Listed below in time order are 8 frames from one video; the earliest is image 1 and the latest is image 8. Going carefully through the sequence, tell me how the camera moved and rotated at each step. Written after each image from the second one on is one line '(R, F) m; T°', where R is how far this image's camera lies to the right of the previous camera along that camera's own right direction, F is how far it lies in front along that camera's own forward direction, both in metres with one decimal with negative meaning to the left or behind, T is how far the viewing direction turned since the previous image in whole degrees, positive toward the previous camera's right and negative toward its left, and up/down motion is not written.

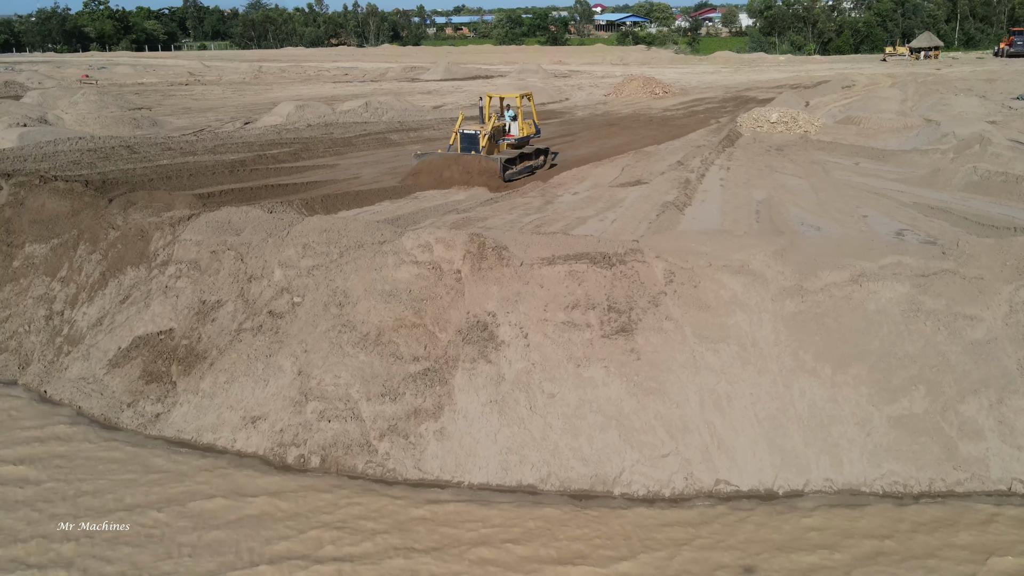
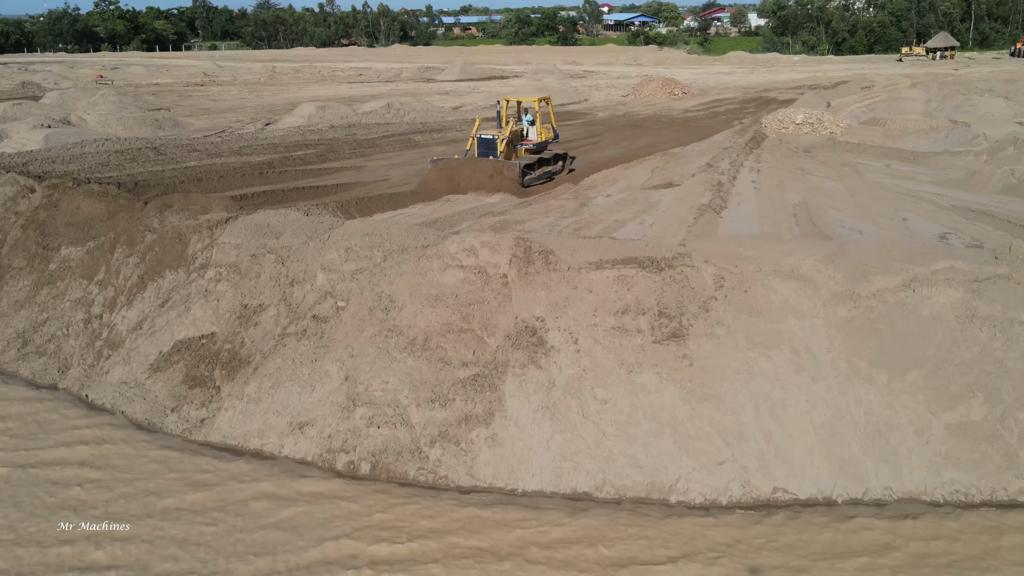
(-0.3, +0.1) m; 0°
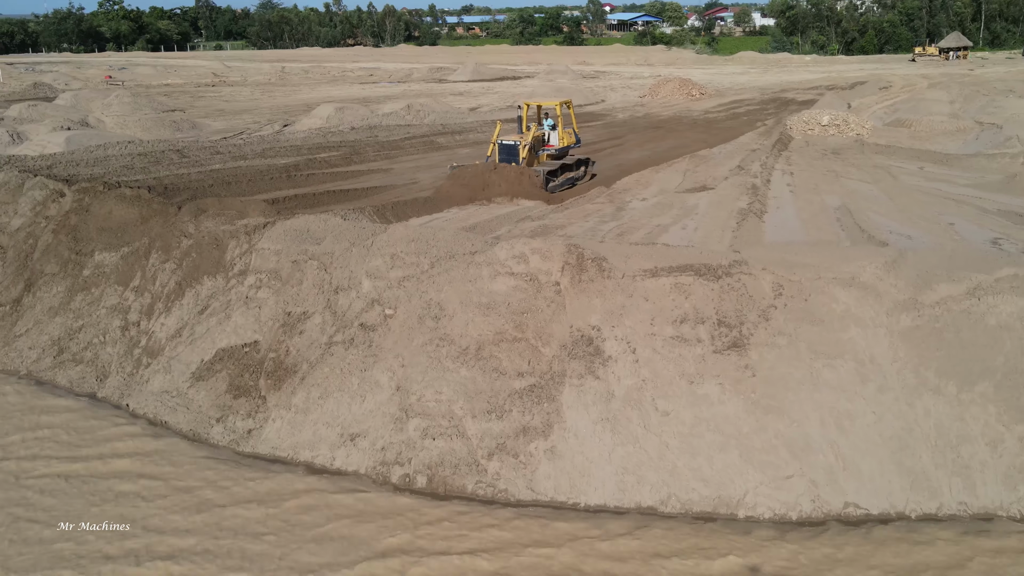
(-0.4, +0.2) m; 0°
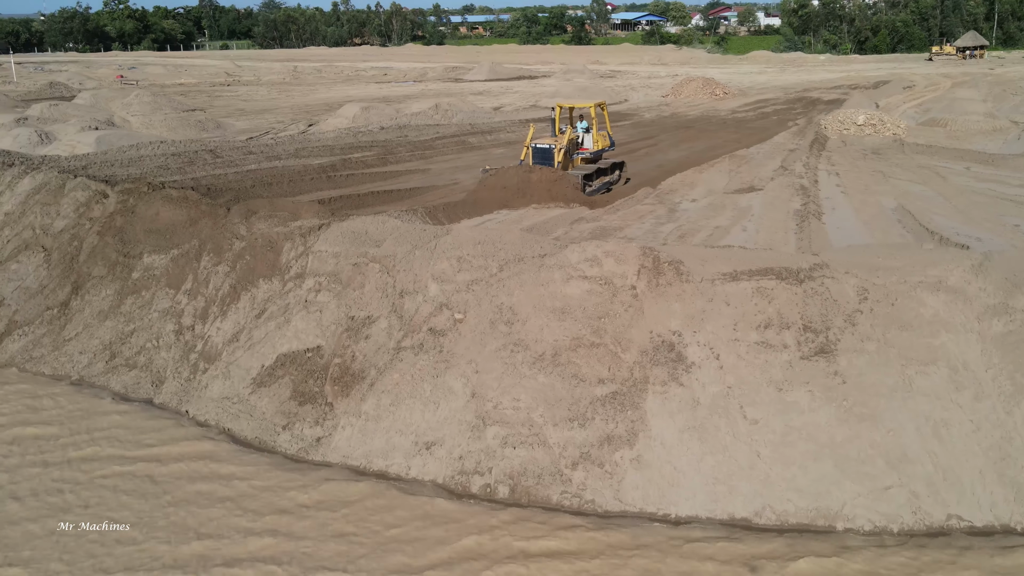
(-0.6, +0.2) m; 0°
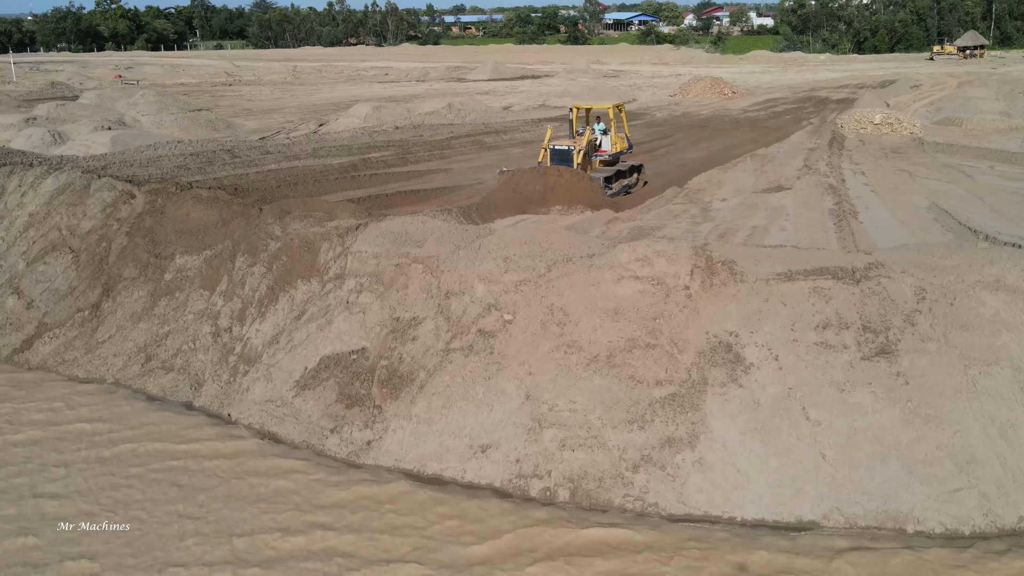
(-0.5, +0.1) m; +1°
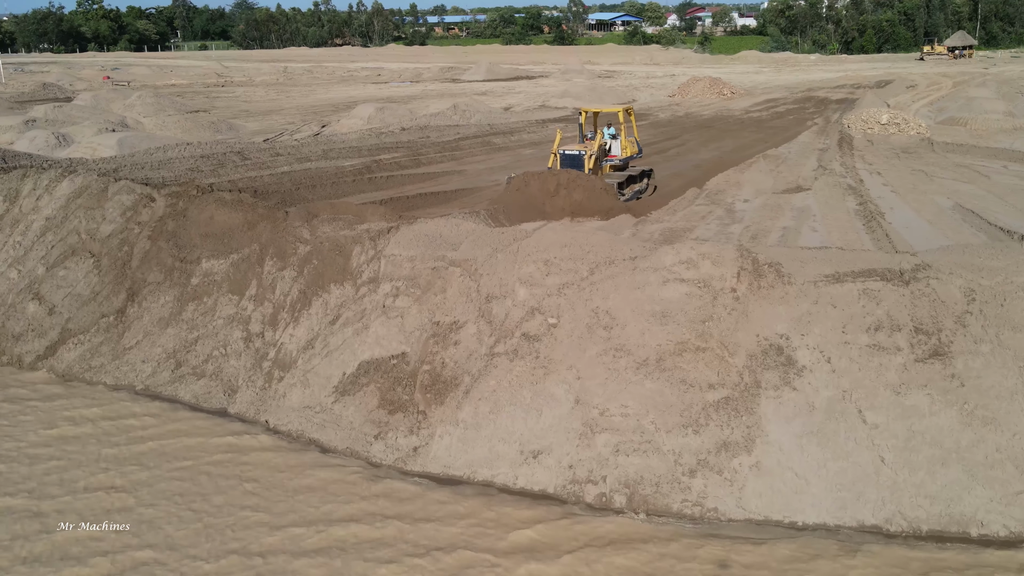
(-0.5, +0.1) m; +1°
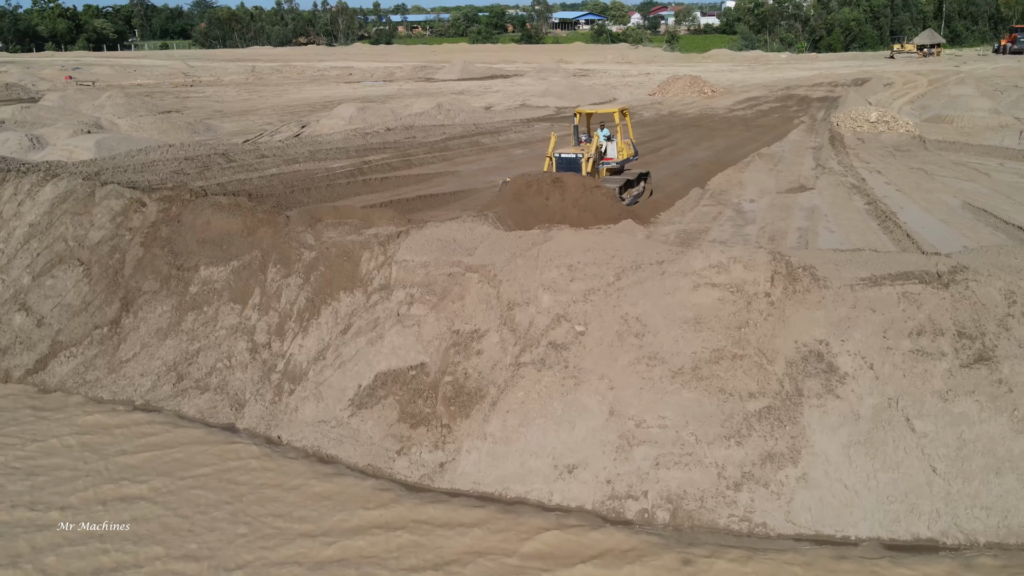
(-0.5, +0.3) m; +2°
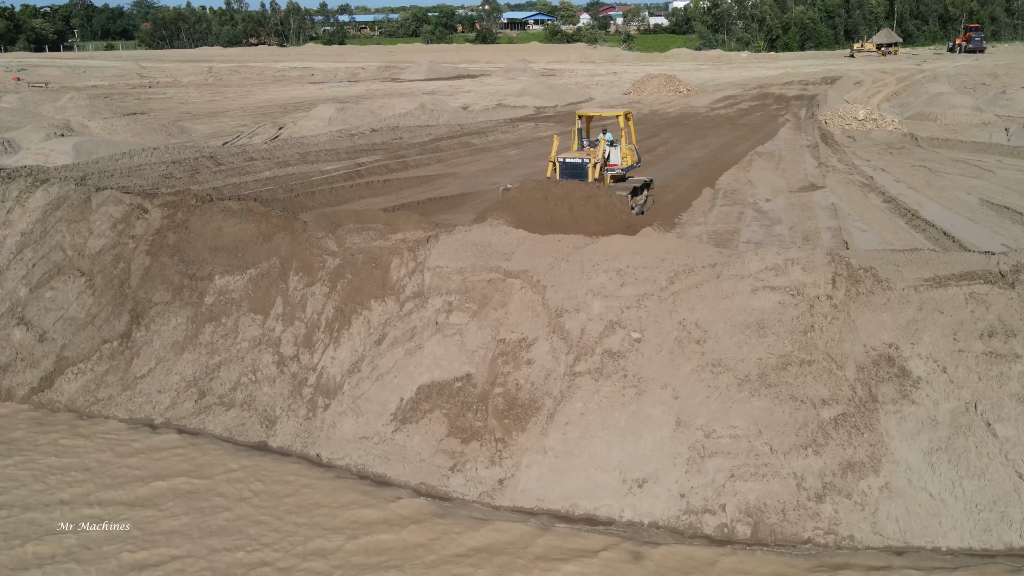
(-0.8, +0.4) m; +3°
